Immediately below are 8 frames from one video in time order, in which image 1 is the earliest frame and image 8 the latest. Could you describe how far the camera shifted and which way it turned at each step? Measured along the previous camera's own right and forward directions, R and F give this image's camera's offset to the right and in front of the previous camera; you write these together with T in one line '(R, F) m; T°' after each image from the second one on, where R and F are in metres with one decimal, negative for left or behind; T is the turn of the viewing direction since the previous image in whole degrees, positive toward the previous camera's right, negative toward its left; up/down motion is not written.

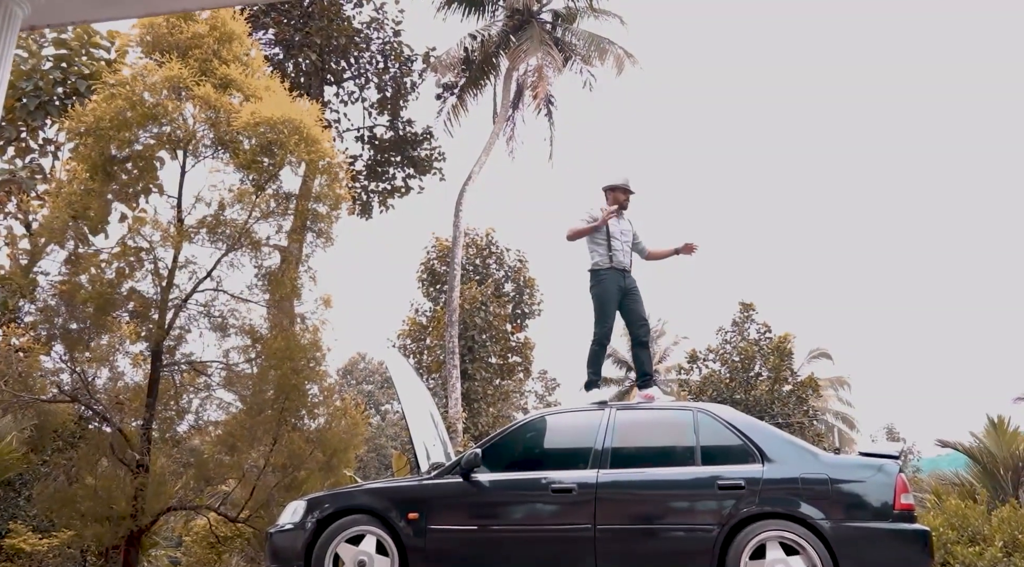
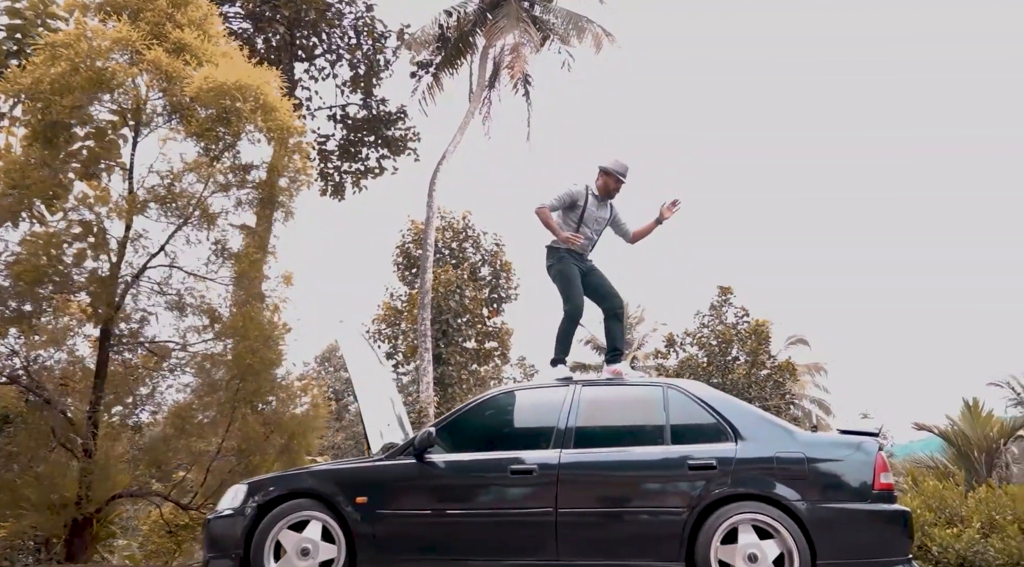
(+0.1, +0.3) m; +1°
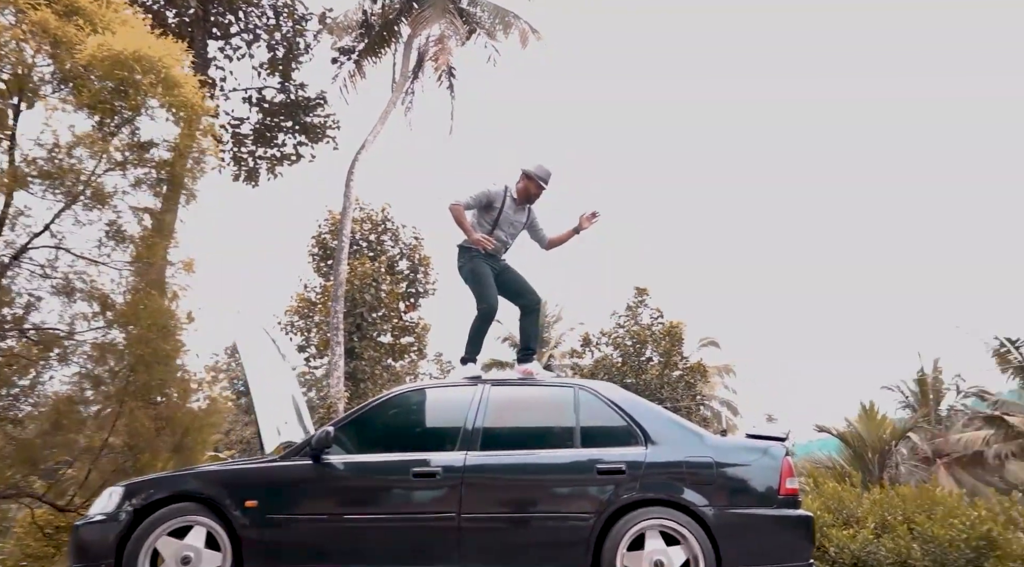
(+0.1, +0.2) m; +6°
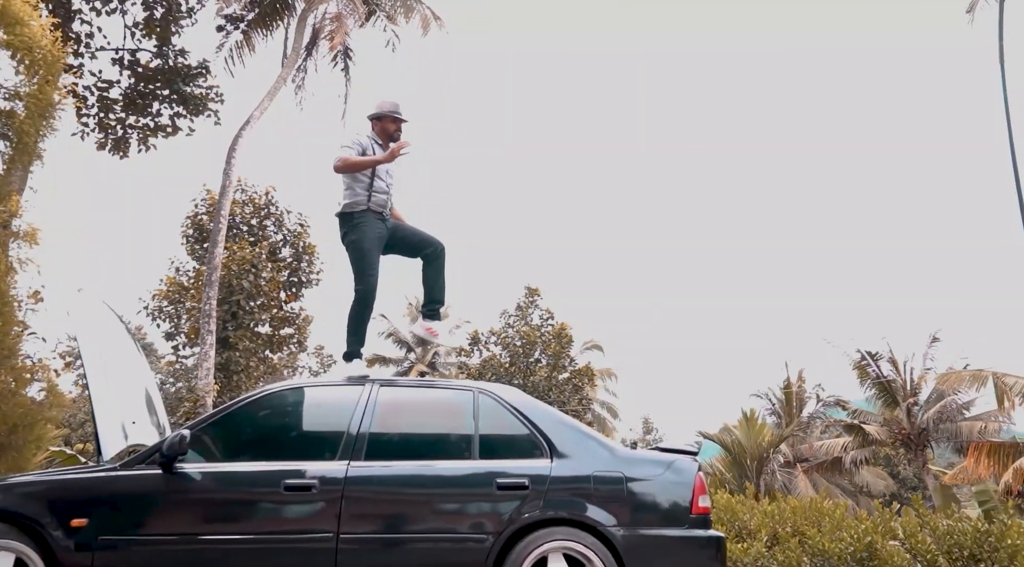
(0.0, +0.4) m; +8°
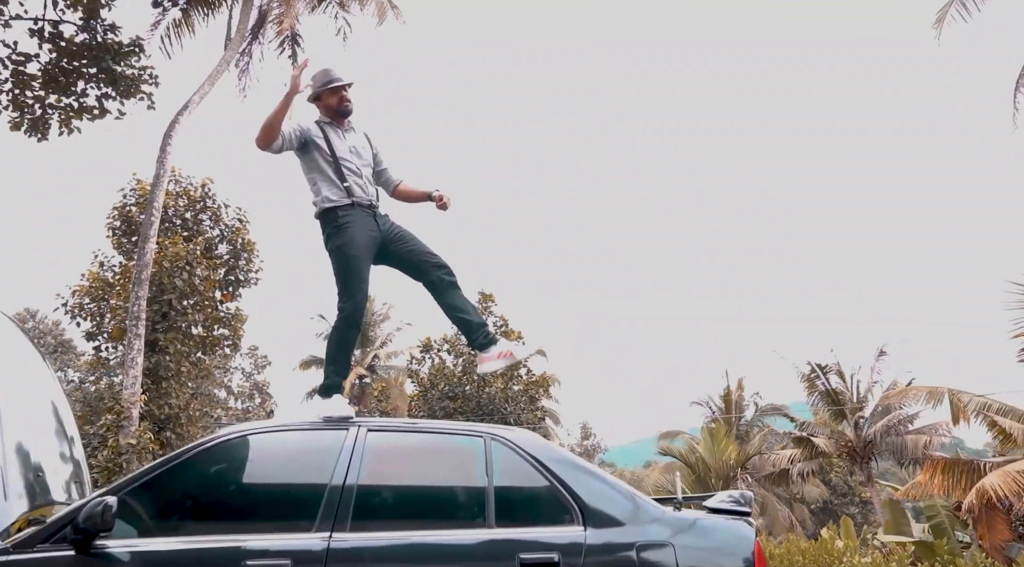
(-0.3, +0.7) m; +5°
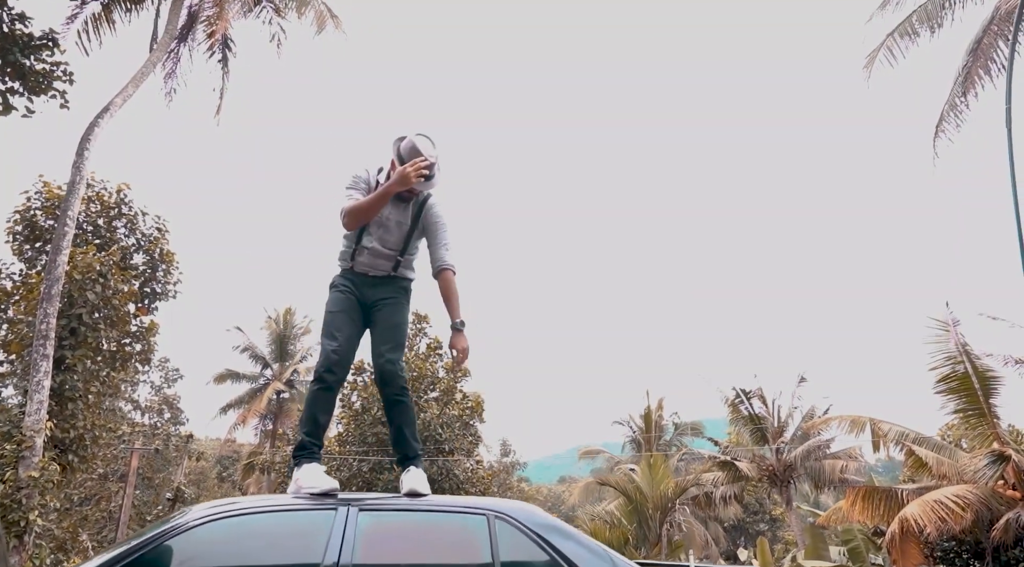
(-0.3, +0.3) m; +6°
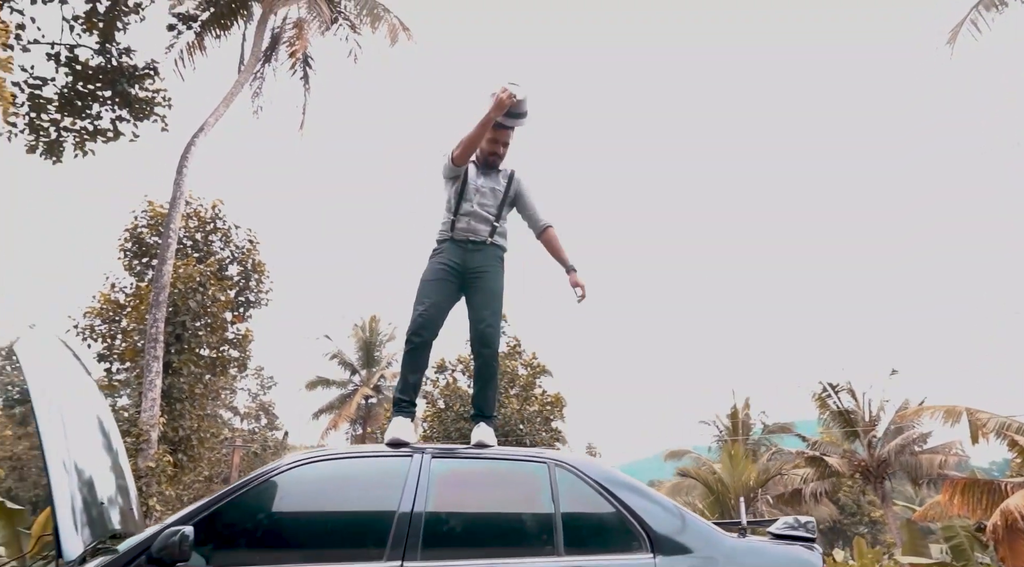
(+0.1, -0.2) m; -6°
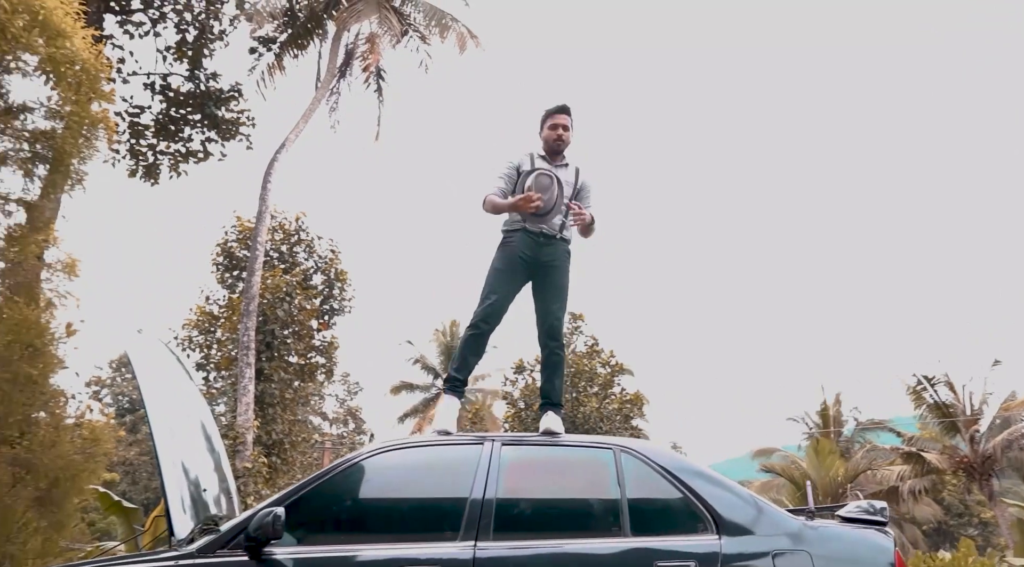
(+0.1, -0.1) m; -6°
